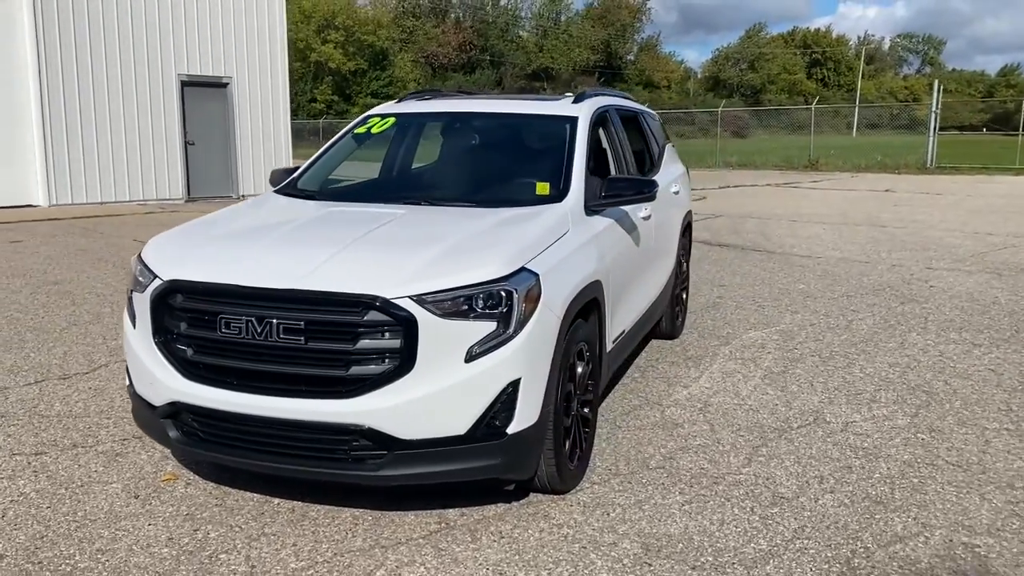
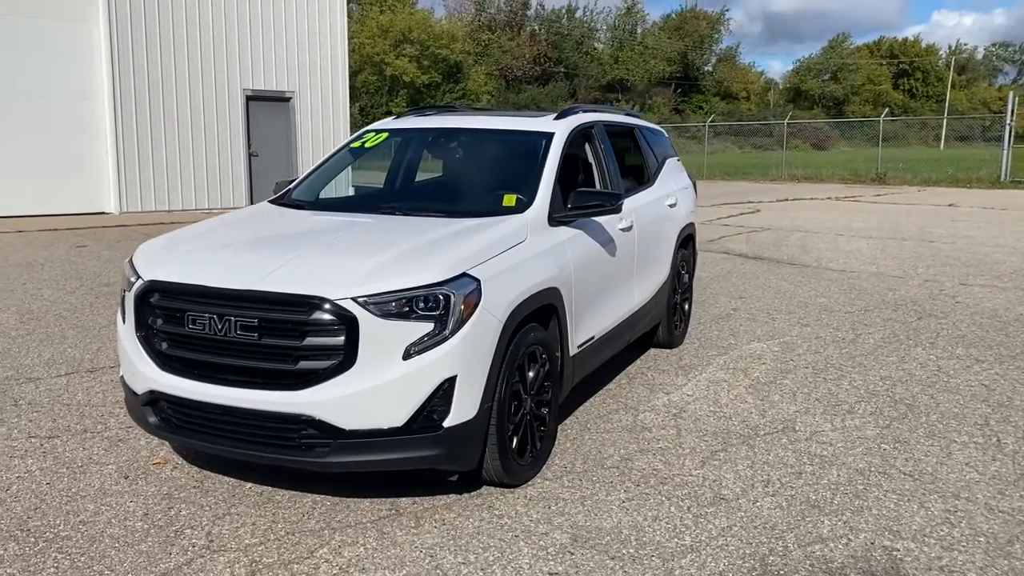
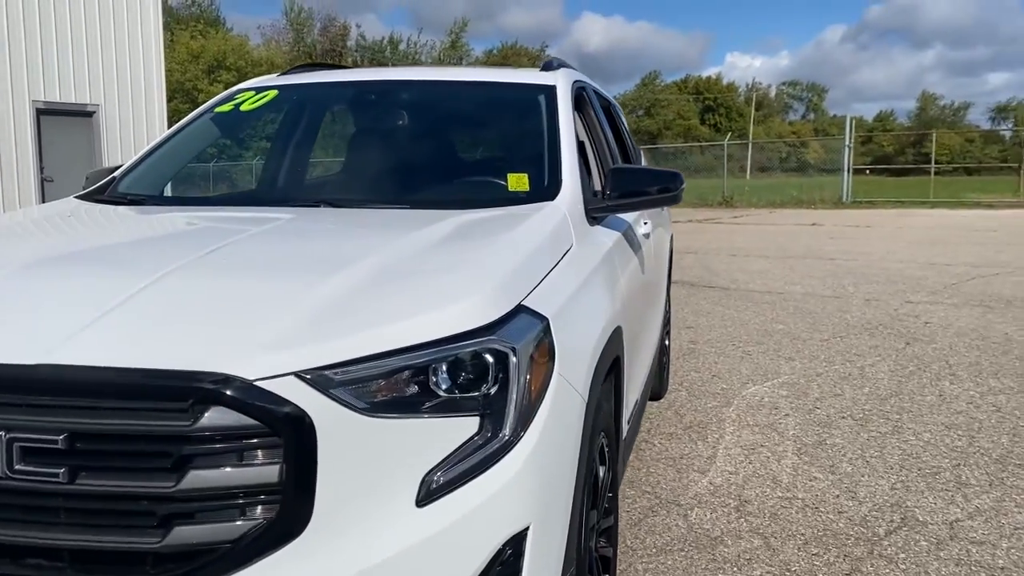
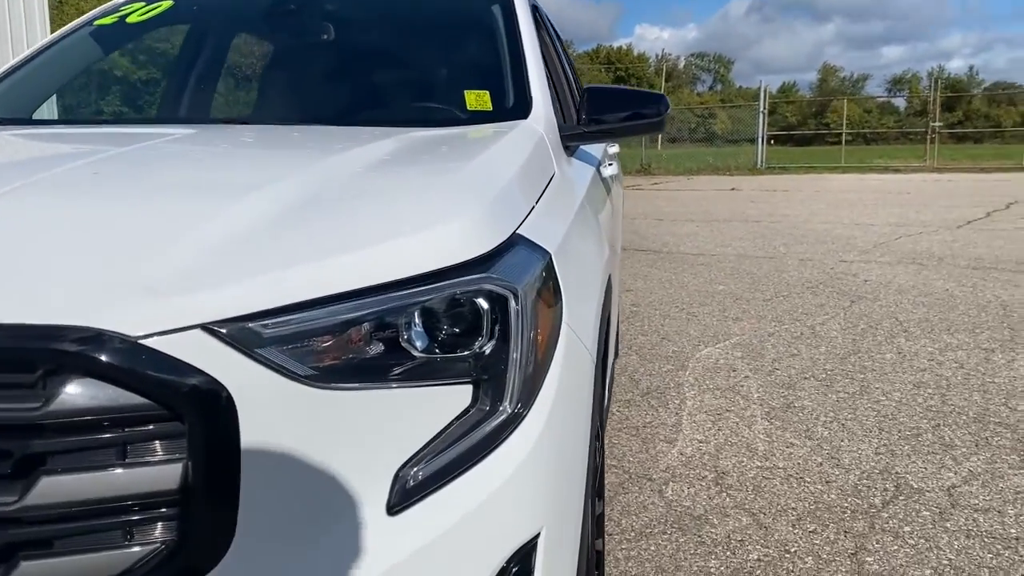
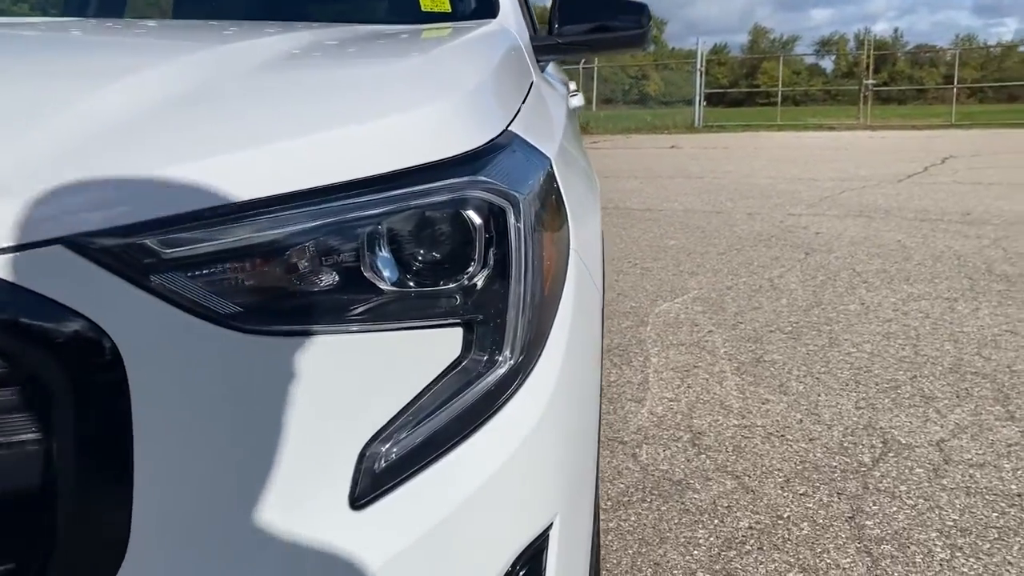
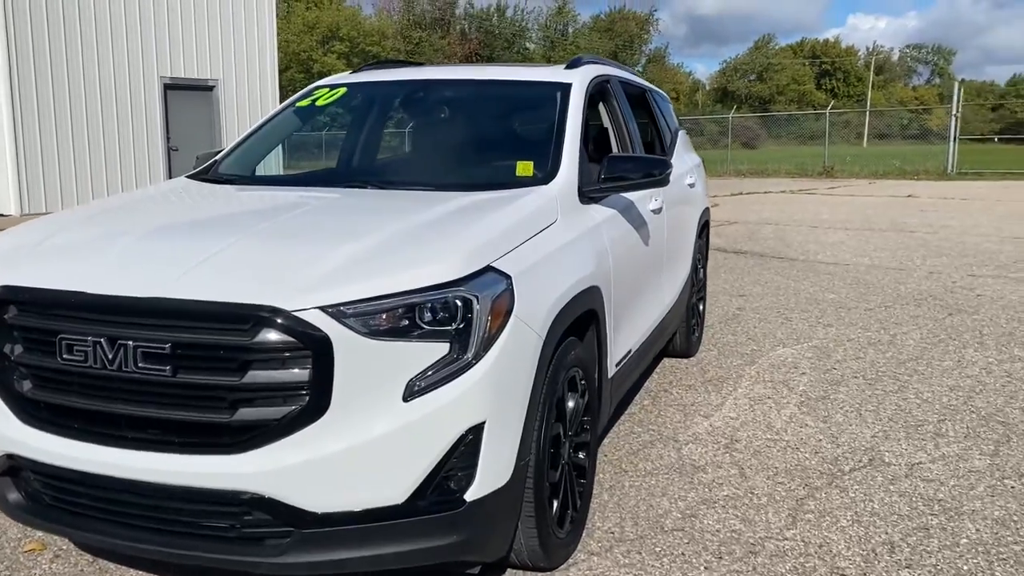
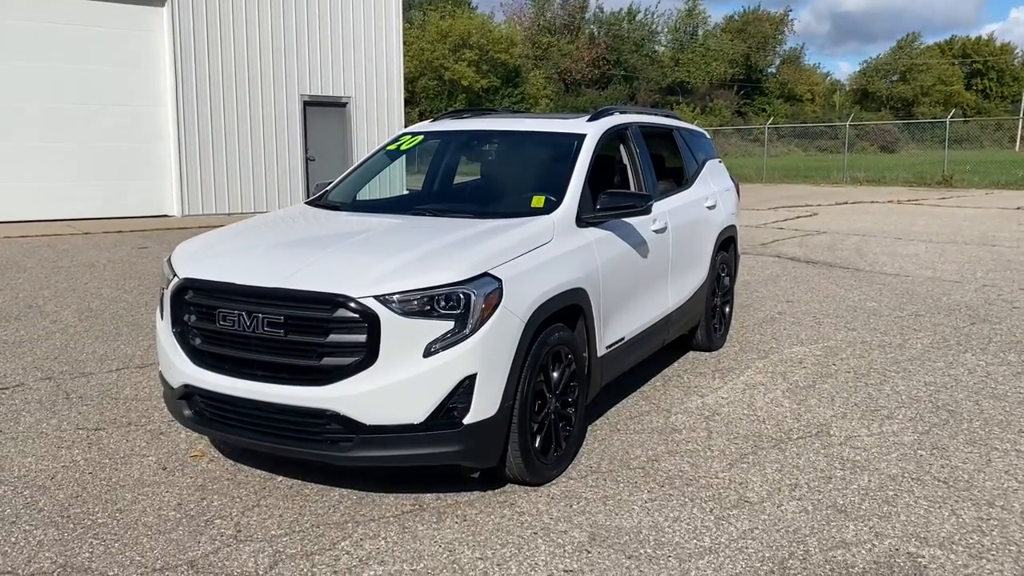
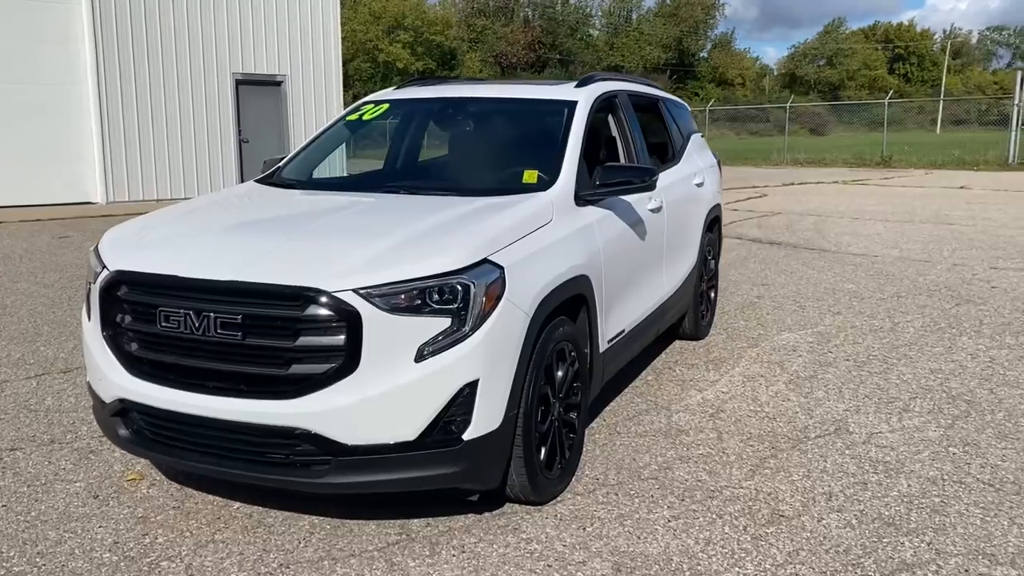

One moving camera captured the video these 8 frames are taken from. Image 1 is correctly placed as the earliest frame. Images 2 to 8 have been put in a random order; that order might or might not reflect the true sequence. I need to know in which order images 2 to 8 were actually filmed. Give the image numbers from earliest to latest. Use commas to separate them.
2, 7, 8, 6, 3, 4, 5
